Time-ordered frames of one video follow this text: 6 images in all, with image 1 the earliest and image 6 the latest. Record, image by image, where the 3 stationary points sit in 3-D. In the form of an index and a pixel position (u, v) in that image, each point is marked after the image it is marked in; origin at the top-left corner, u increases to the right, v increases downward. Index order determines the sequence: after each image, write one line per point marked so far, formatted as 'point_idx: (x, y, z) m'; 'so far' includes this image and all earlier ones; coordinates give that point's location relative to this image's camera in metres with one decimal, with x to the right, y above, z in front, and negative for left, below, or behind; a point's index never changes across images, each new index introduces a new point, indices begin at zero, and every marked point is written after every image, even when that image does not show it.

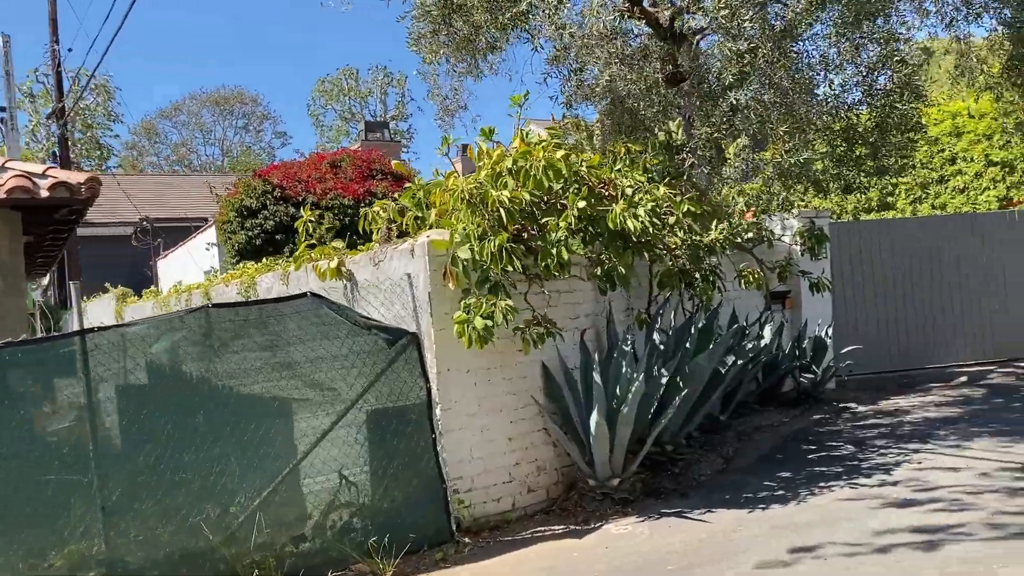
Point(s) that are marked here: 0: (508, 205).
0: (0.0, +0.5, +4.7) m
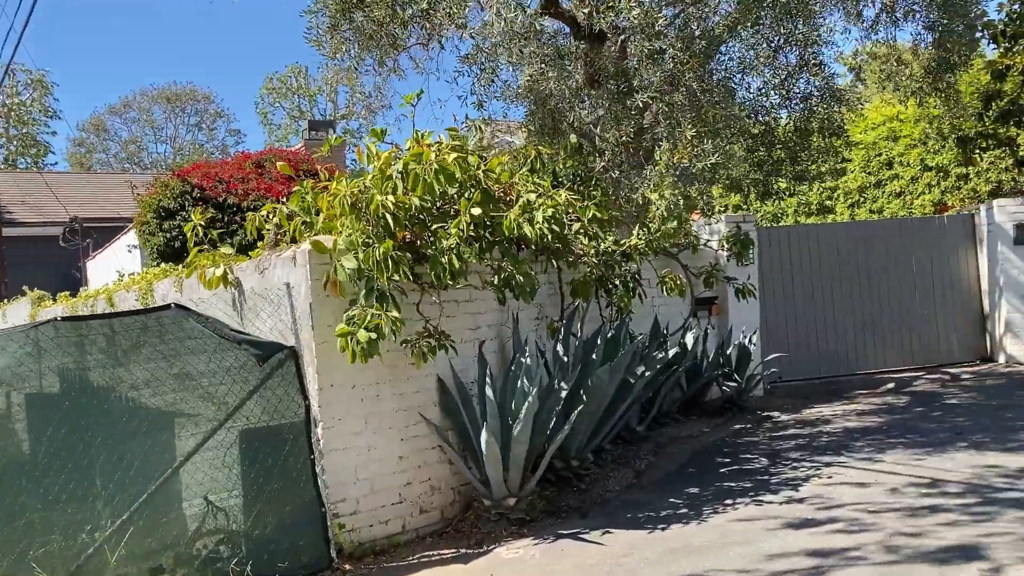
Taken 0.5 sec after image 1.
0: (-0.6, +0.4, +4.4) m
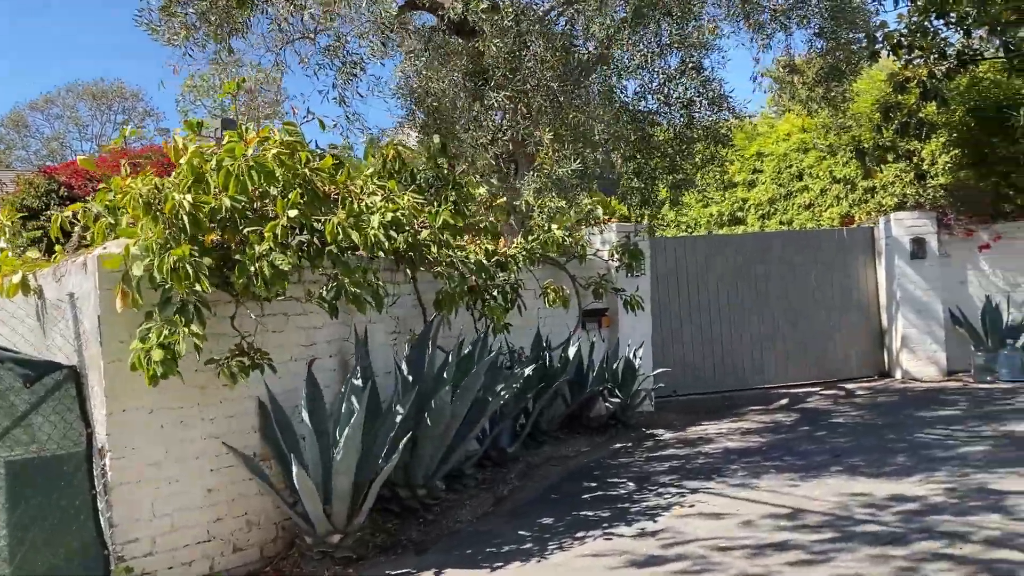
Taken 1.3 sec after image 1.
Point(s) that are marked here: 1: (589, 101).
0: (-1.4, +0.3, +3.9) m
1: (+0.5, +1.3, +6.0) m
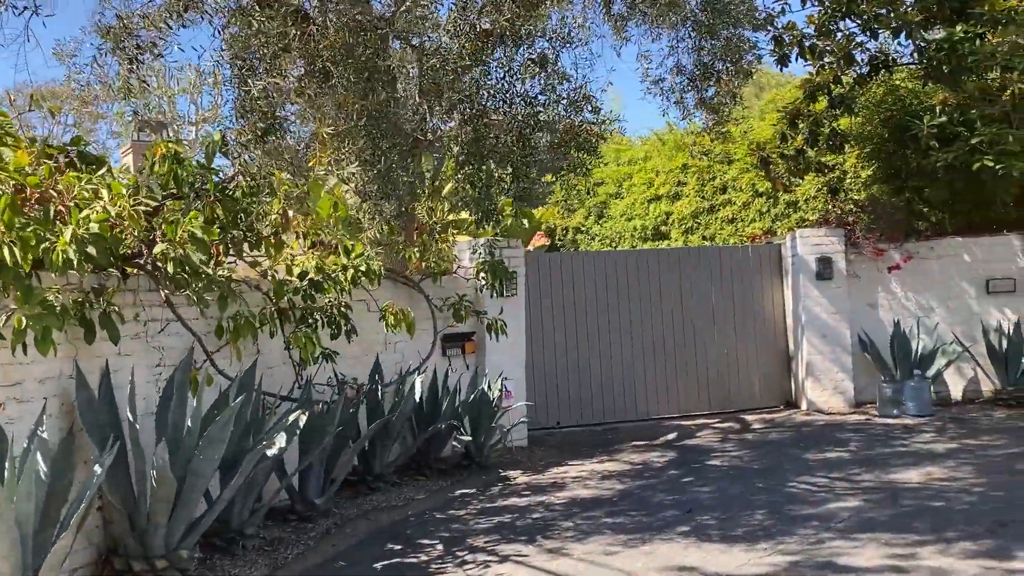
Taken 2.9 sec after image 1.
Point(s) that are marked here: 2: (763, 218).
0: (-2.5, +0.2, +3.0) m
1: (-0.6, +1.1, +5.1) m
2: (+3.6, +1.0, +12.3) m
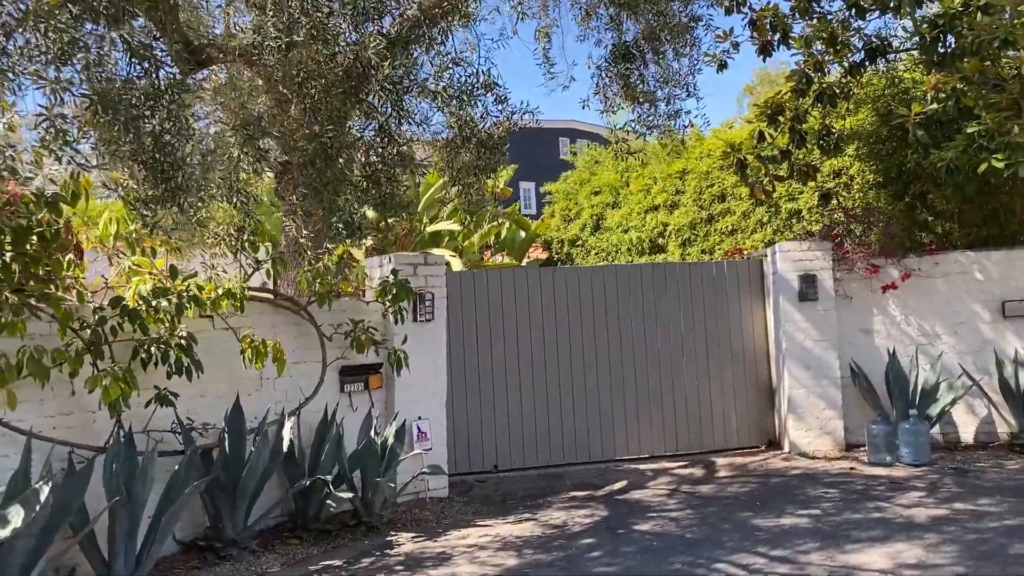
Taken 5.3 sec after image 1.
0: (-3.3, +0.1, +2.1) m
1: (-1.3, +1.0, +4.2) m
2: (+3.2, +0.7, +11.0) m
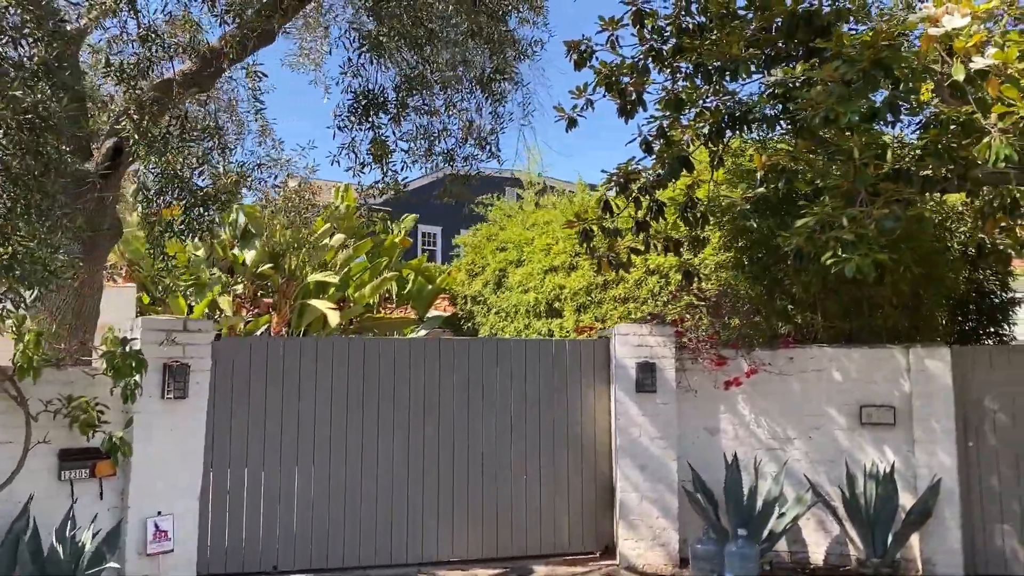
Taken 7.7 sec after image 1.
0: (-4.7, 0.0, +1.2) m
1: (-2.7, +0.7, +3.3) m
2: (+1.7, -0.1, +10.3) m
